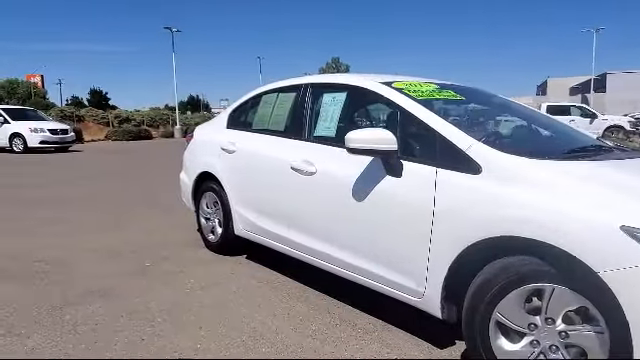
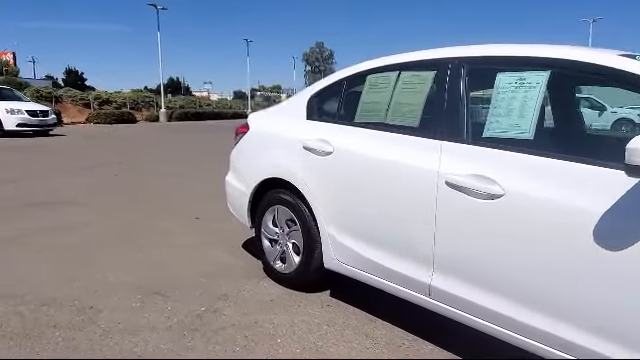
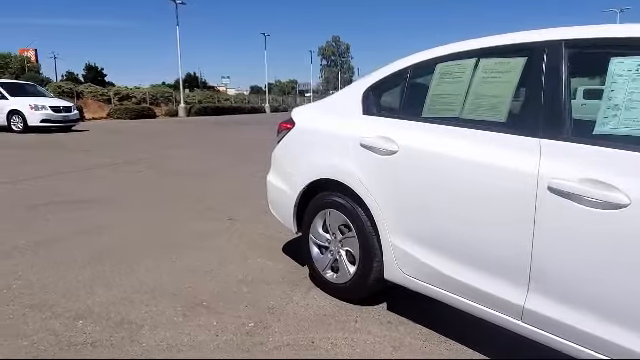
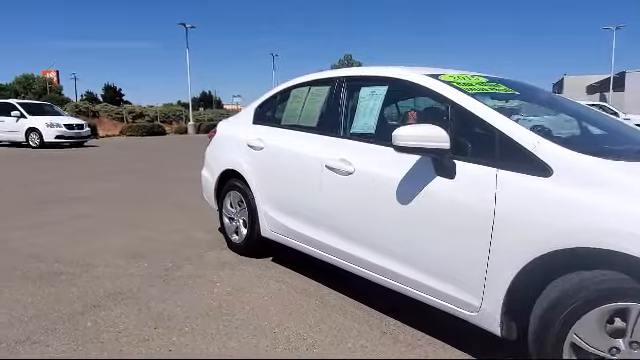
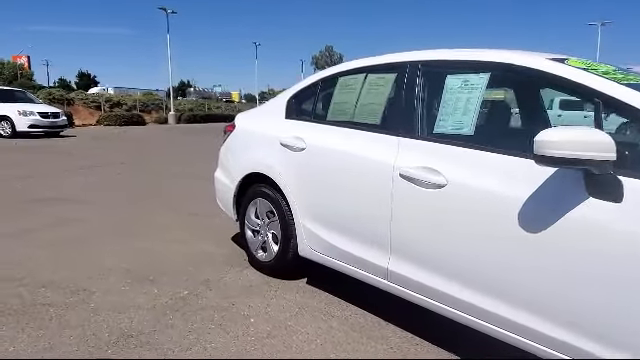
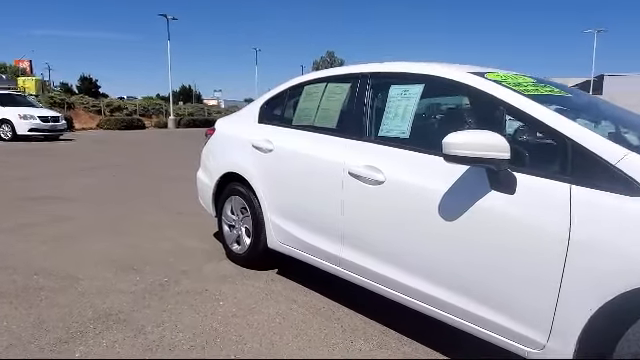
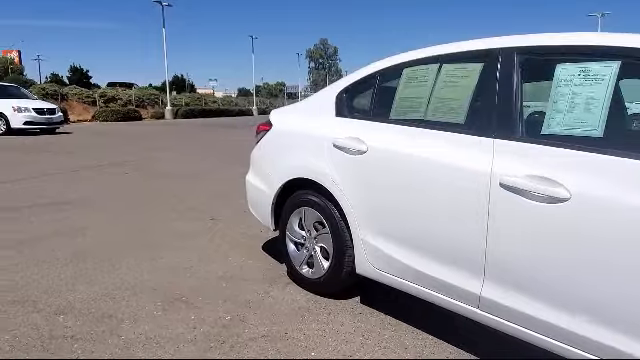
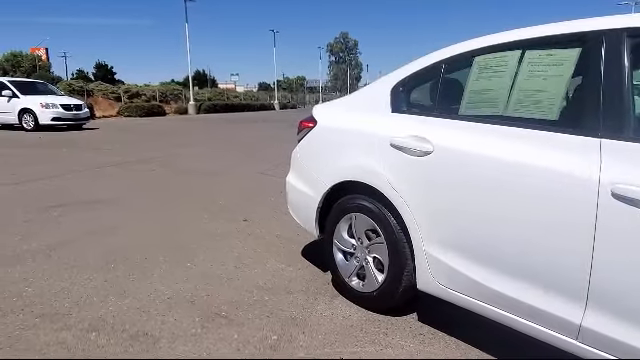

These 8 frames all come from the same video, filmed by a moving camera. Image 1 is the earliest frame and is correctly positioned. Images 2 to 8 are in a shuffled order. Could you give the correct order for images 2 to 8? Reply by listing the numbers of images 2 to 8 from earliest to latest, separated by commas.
4, 6, 5, 2, 7, 3, 8
